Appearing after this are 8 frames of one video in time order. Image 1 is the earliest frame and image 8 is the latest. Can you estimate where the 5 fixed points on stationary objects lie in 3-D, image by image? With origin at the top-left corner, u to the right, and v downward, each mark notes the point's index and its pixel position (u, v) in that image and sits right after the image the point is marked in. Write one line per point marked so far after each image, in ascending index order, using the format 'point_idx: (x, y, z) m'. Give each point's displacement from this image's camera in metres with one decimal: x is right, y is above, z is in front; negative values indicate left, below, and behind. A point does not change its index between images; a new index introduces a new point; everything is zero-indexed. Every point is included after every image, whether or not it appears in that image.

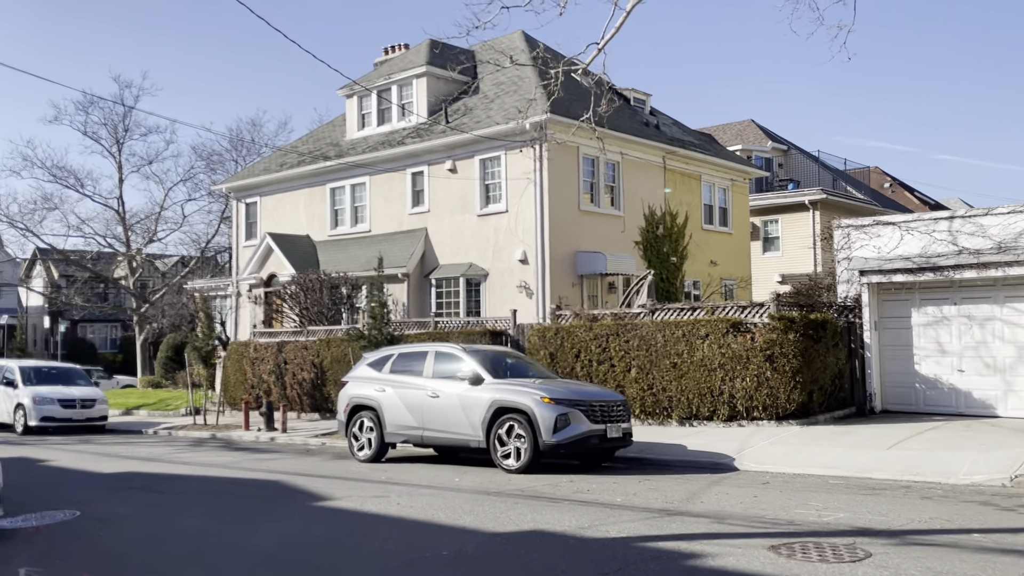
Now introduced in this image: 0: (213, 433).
0: (-6.9, -3.4, +19.2) m
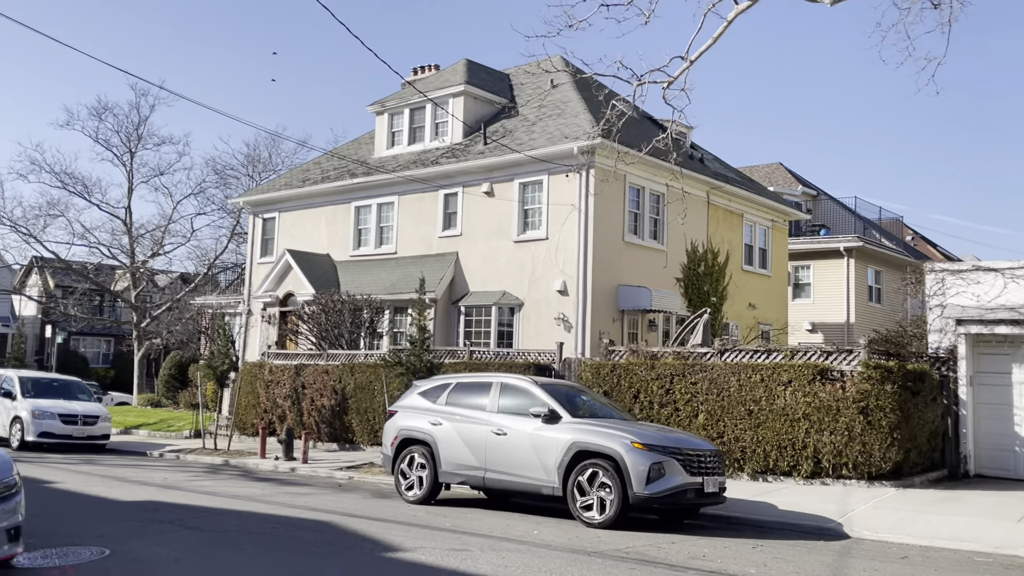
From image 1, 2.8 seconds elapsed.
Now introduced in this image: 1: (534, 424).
0: (-6.1, -3.7, +17.7) m
1: (+0.3, -1.7, +10.3) m
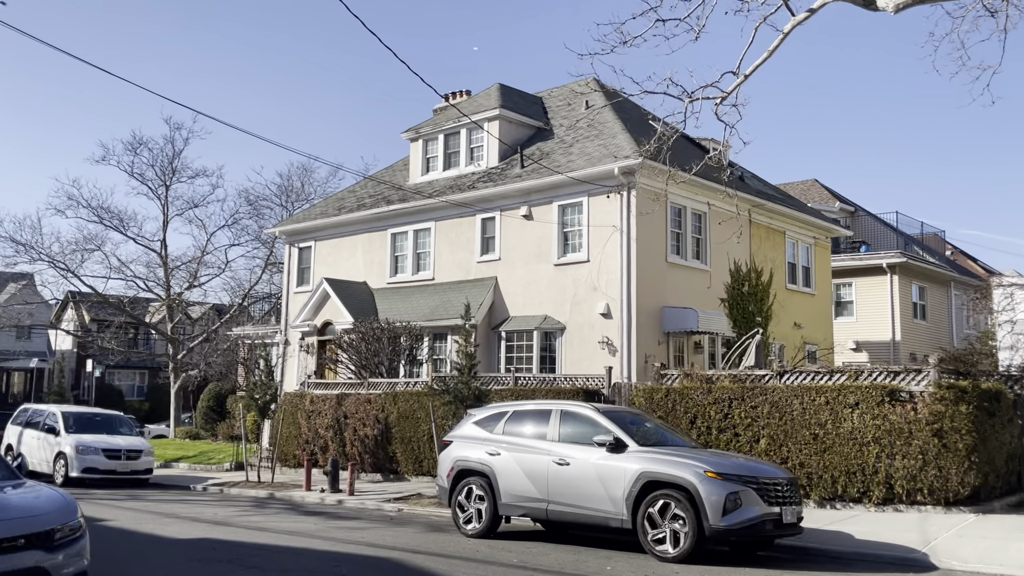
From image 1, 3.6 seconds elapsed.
0: (-5.1, -4.3, +17.5) m
1: (+1.0, -2.0, +9.9) m
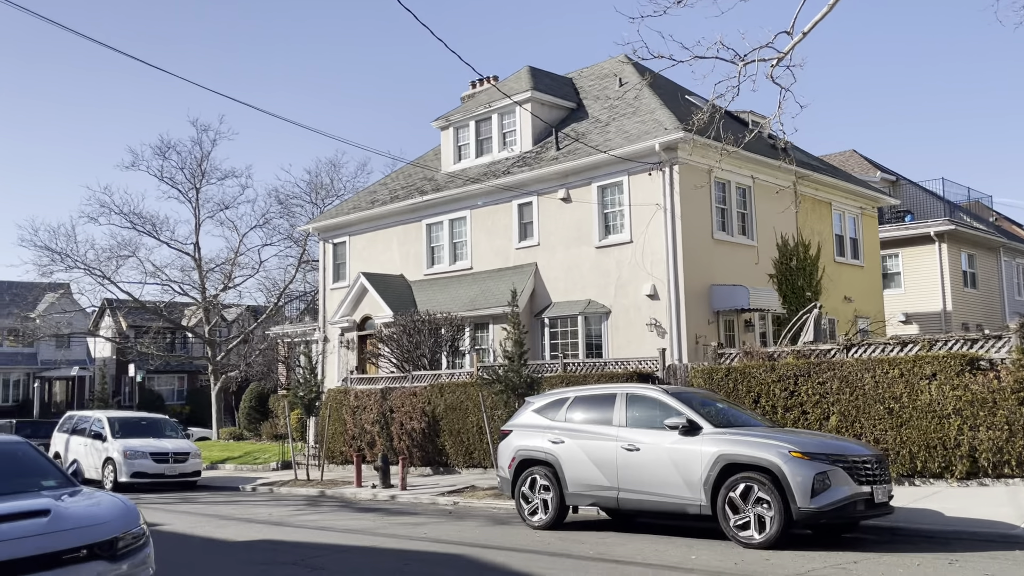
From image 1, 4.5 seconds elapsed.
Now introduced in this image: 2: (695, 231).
0: (-4.0, -4.2, +17.2) m
1: (+1.8, -1.7, +9.4) m
2: (+4.4, +1.4, +19.7) m
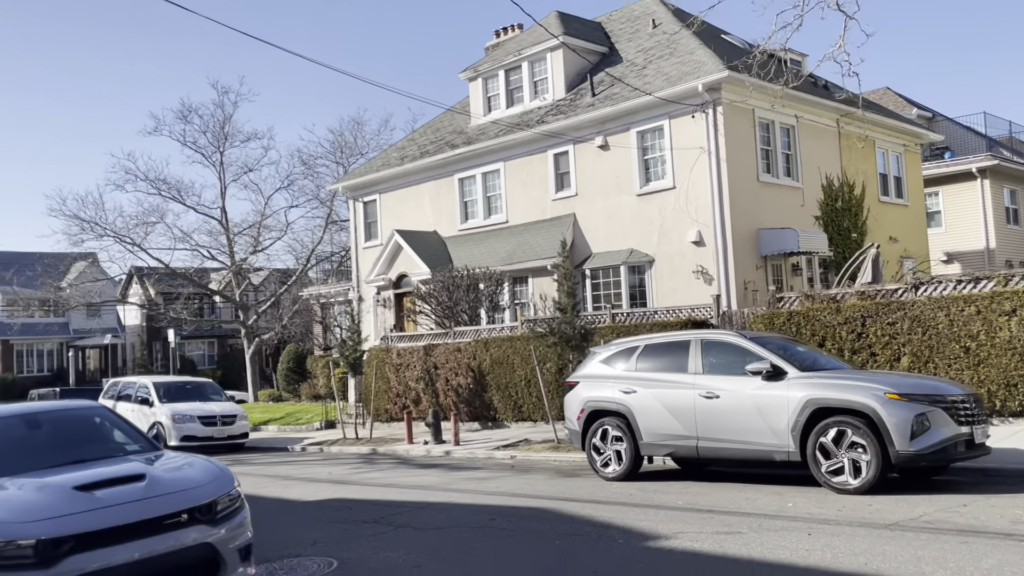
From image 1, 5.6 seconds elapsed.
0: (-2.9, -3.3, +17.1) m
1: (+2.7, -1.0, +9.1) m
2: (+5.3, +2.6, +19.1) m
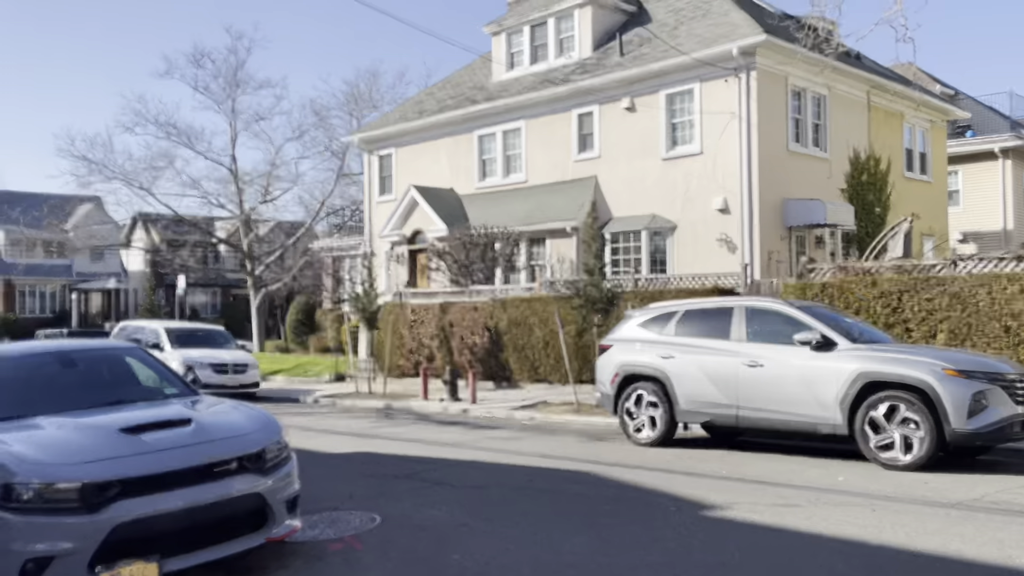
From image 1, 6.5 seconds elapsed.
0: (-2.5, -2.4, +17.0) m
1: (+3.1, -0.7, +8.9) m
2: (+5.9, +3.3, +18.8) m
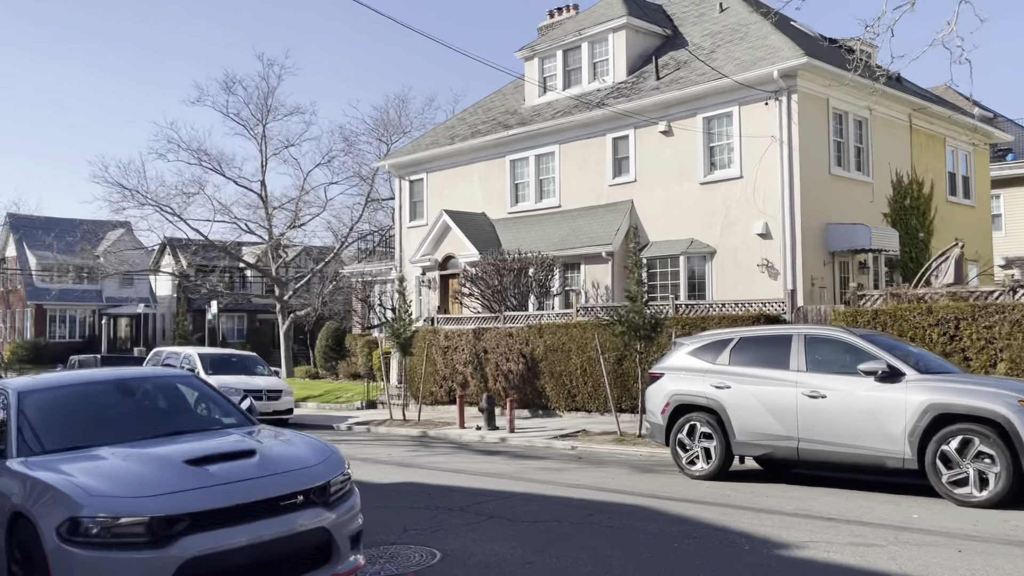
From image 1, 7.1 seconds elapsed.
0: (-1.8, -2.9, +16.7) m
1: (+3.6, -1.0, +8.5) m
2: (+6.7, +2.7, +18.4) m
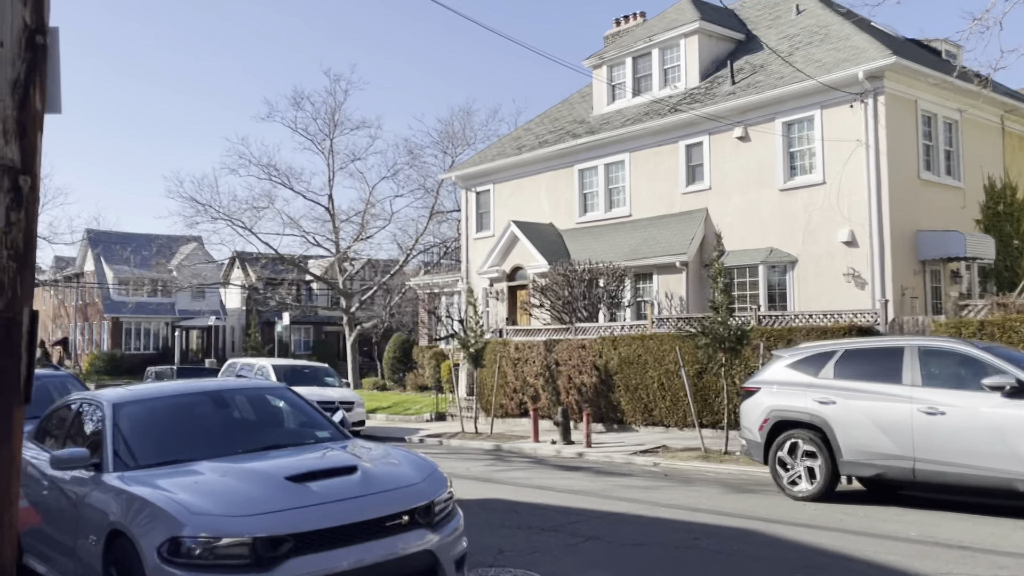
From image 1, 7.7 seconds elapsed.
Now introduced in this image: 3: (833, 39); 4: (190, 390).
0: (-0.3, -3.1, +16.4) m
1: (+4.6, -1.1, +7.8) m
2: (+8.3, +2.5, +17.6) m
3: (+7.5, +5.9, +19.4) m
4: (-2.5, -0.8, +6.3) m
